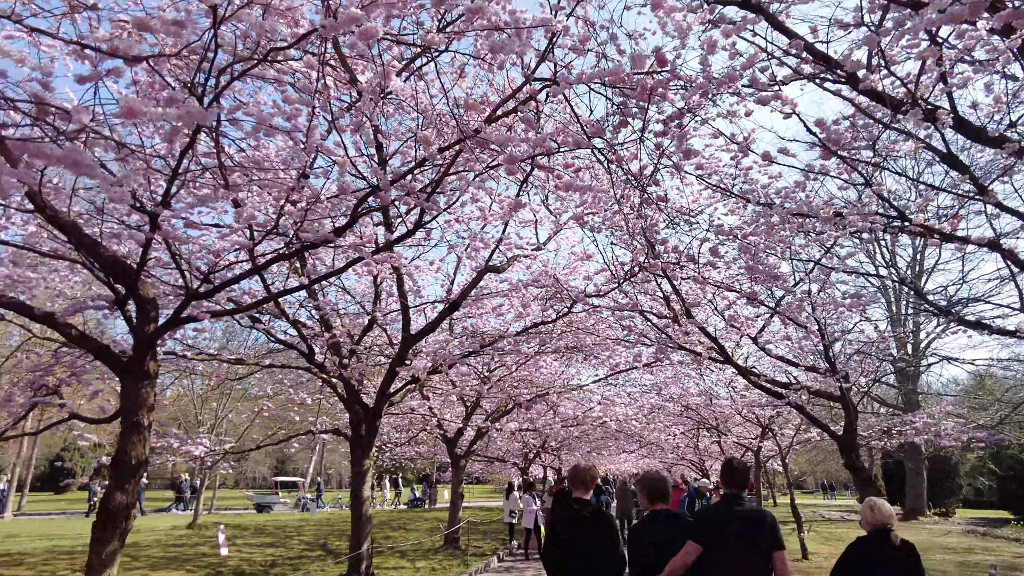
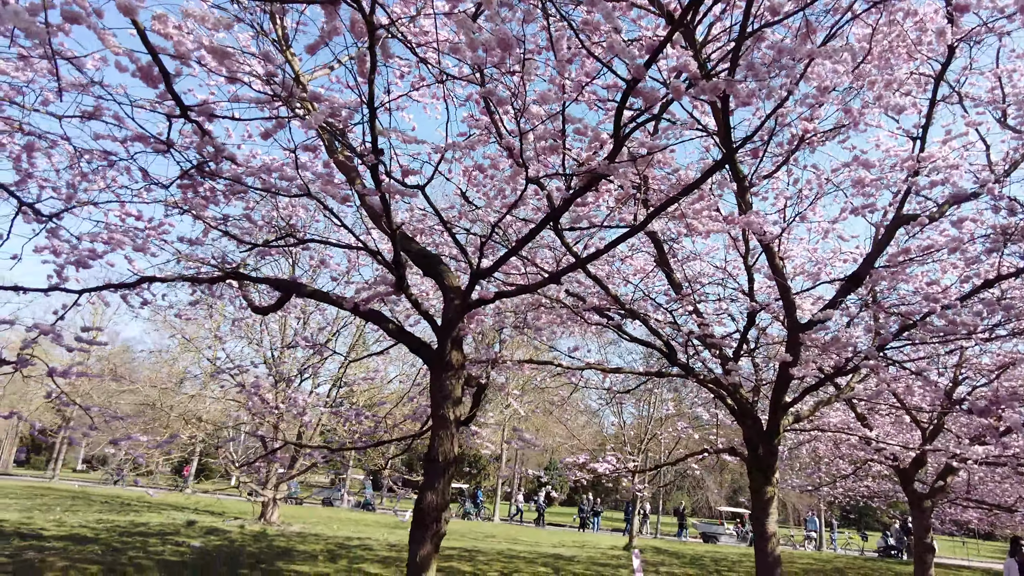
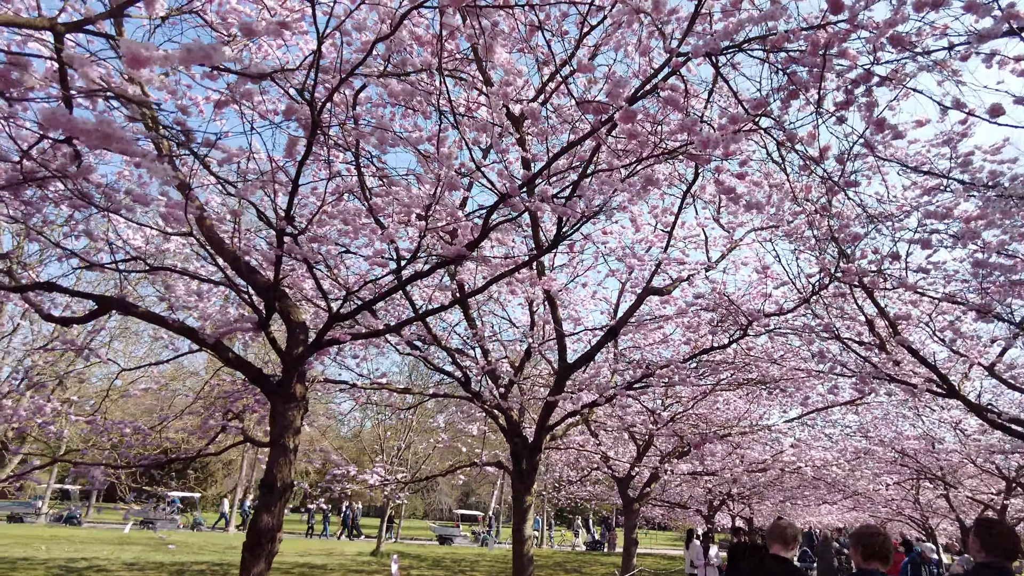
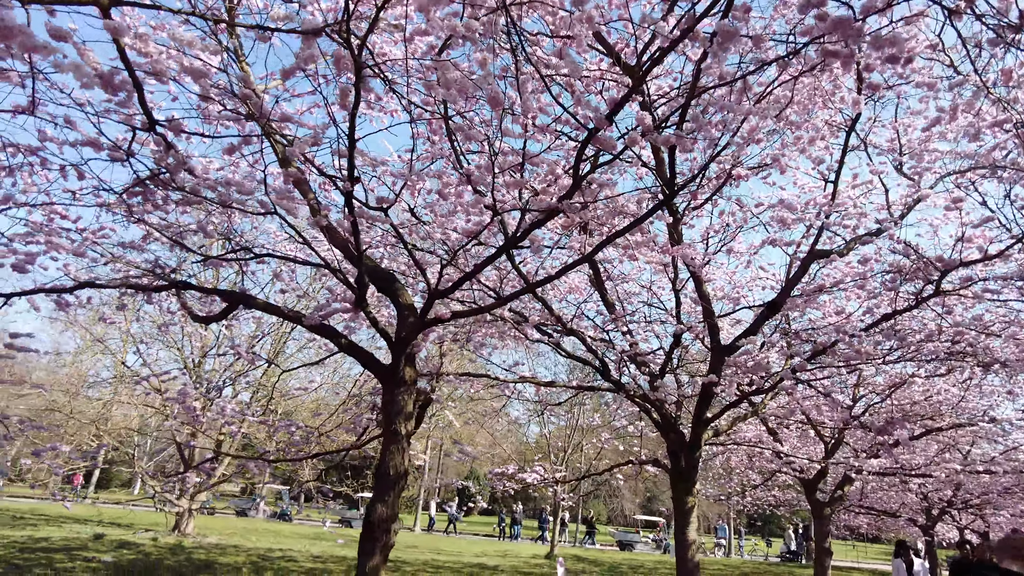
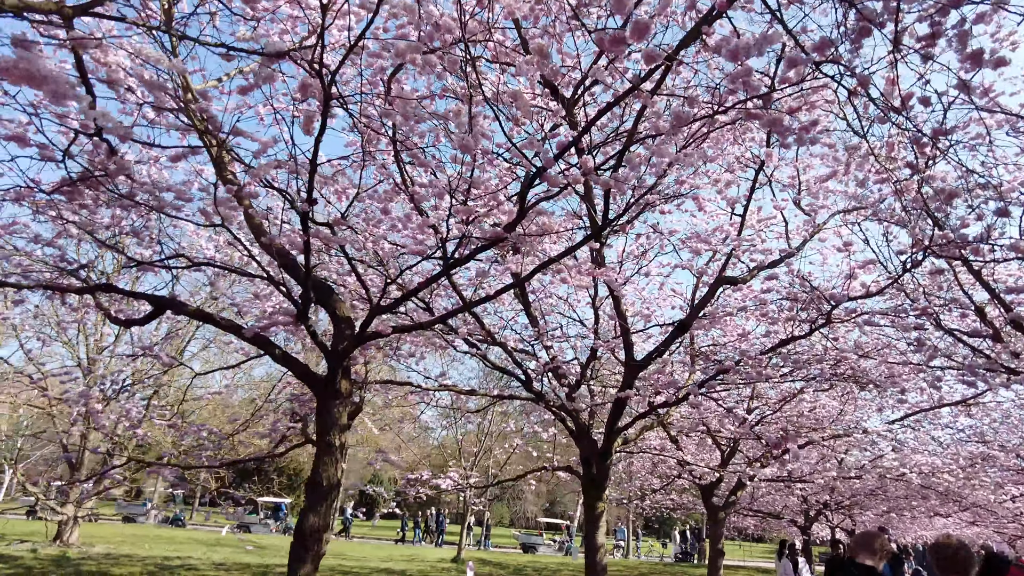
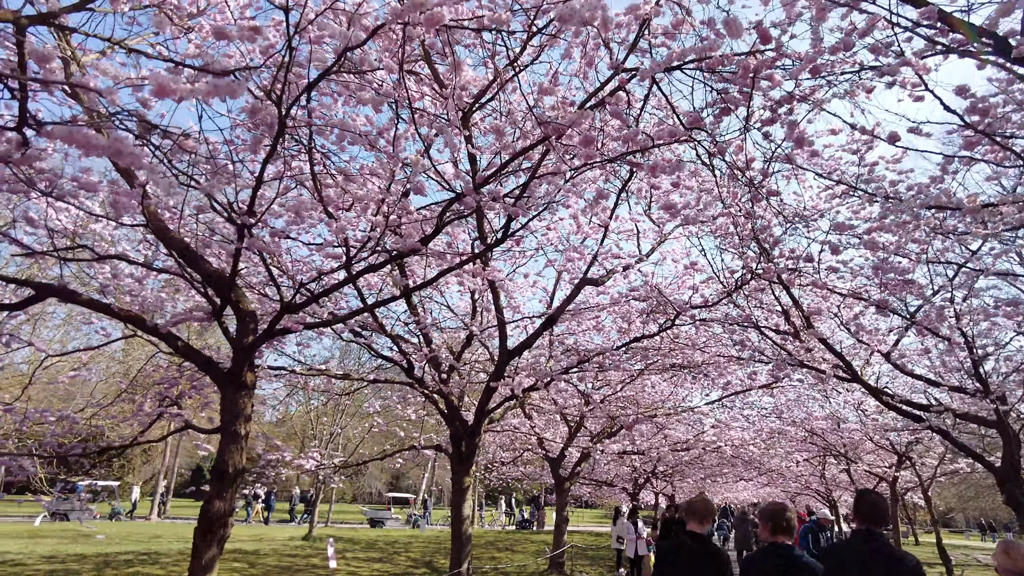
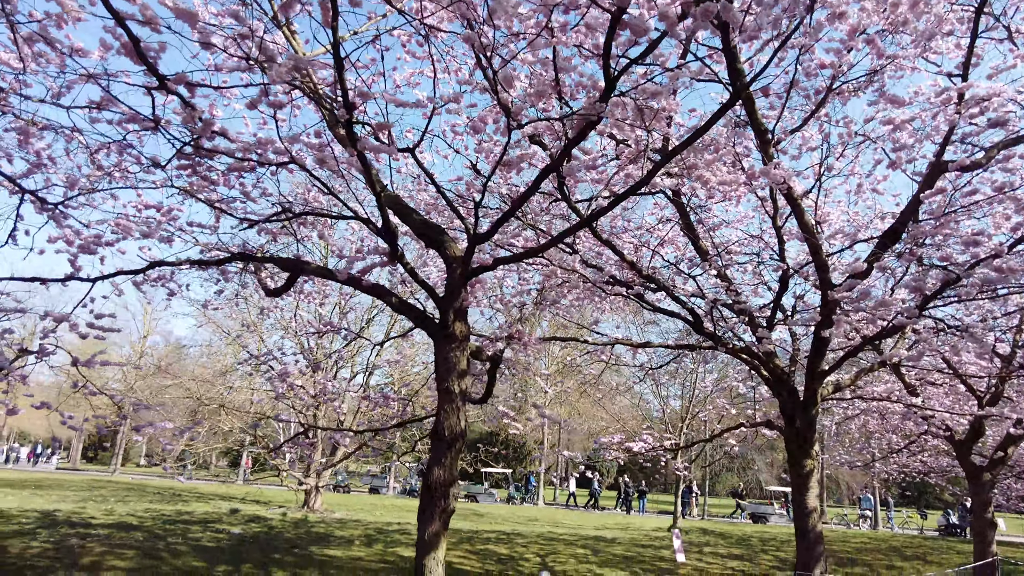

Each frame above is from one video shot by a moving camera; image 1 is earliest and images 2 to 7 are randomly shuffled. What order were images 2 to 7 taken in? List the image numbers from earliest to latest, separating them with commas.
6, 3, 5, 4, 2, 7
